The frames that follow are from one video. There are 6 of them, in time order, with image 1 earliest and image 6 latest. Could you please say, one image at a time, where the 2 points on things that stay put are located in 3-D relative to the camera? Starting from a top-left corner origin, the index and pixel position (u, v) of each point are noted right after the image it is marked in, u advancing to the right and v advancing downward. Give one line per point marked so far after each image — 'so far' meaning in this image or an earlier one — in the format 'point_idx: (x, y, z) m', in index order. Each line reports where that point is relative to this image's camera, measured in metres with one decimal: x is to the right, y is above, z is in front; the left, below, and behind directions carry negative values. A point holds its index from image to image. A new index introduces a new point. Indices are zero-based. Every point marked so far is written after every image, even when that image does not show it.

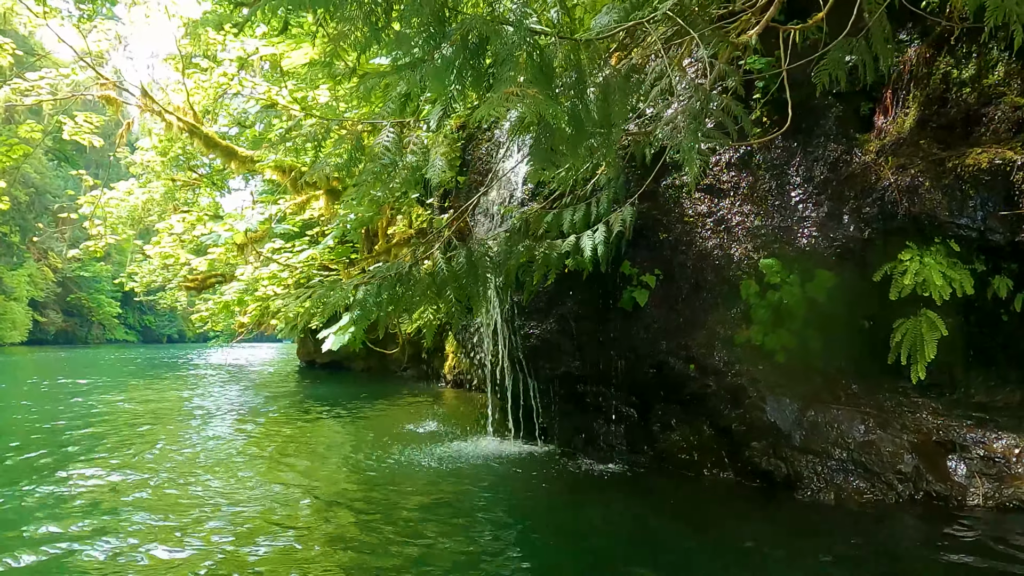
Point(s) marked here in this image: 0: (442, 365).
0: (-1.4, -1.5, +12.9) m
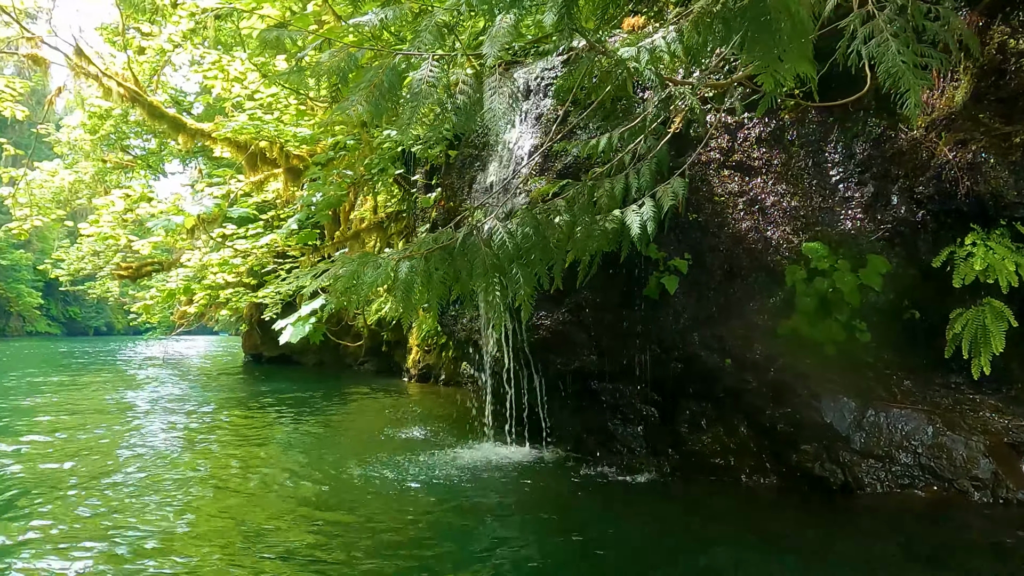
0: (-2.0, -1.3, +12.2) m
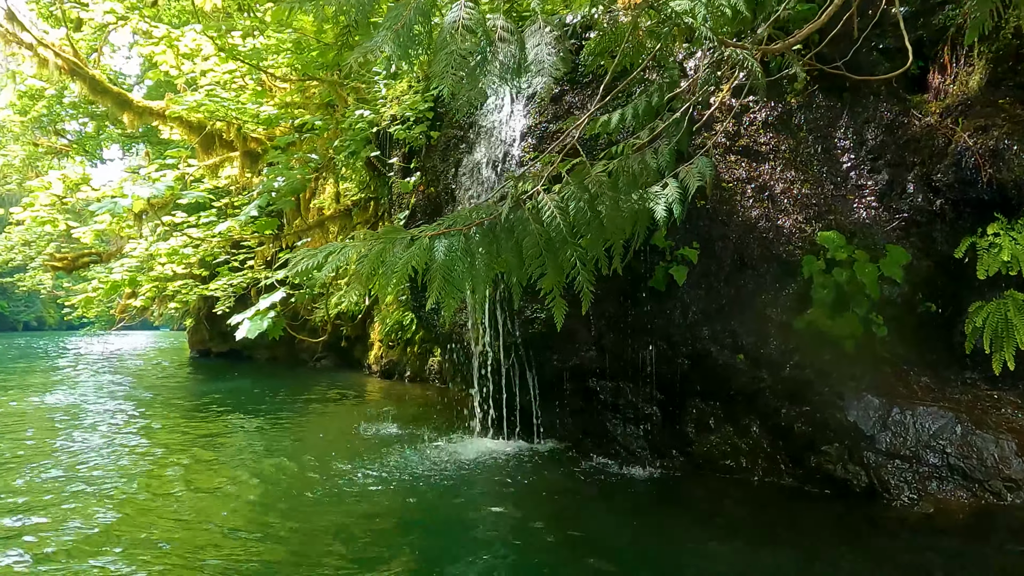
0: (-2.6, -1.2, +11.7) m
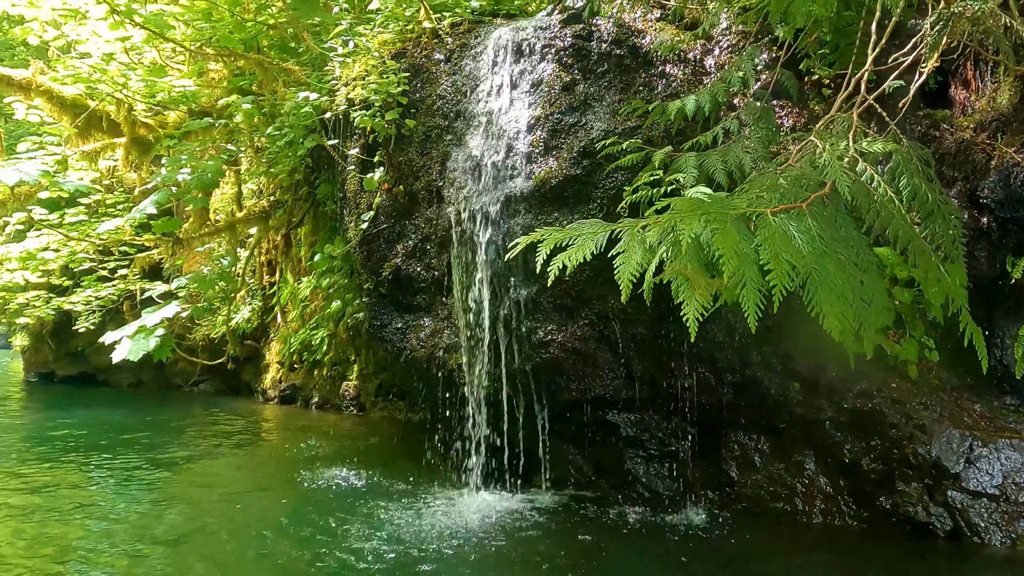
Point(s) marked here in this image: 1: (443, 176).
0: (-4.0, -1.4, +10.4) m
1: (-0.4, +0.7, +4.0) m
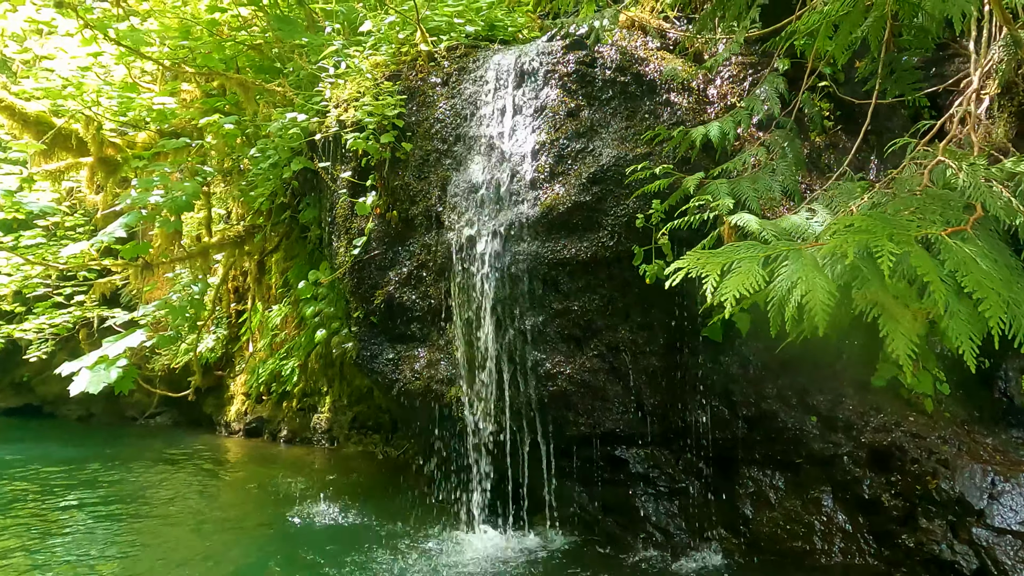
0: (-4.4, -1.8, +10.0) m
1: (-0.4, +0.5, +3.8) m
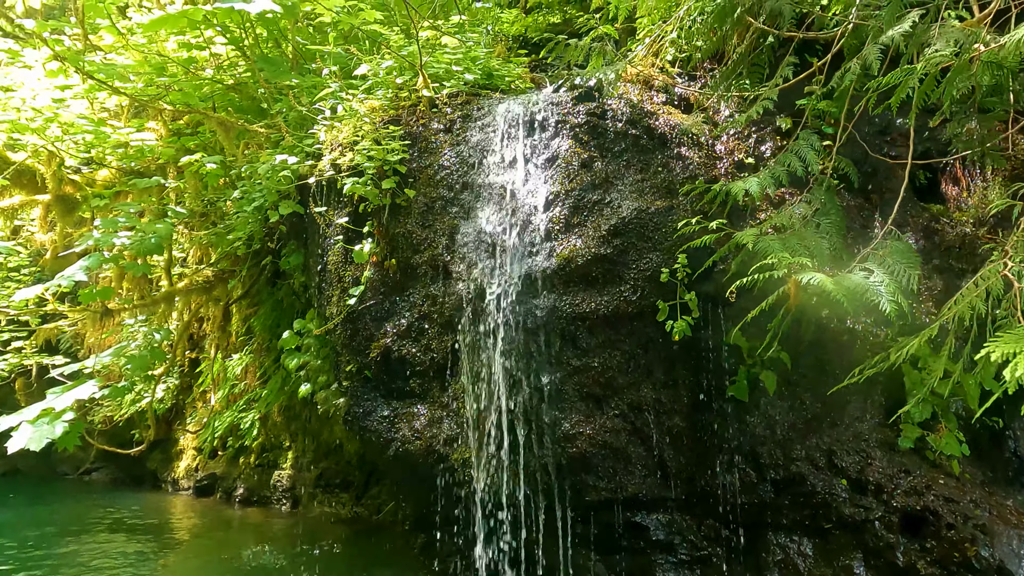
0: (-4.8, -2.5, +9.3) m
1: (-0.4, +0.2, +3.7) m
